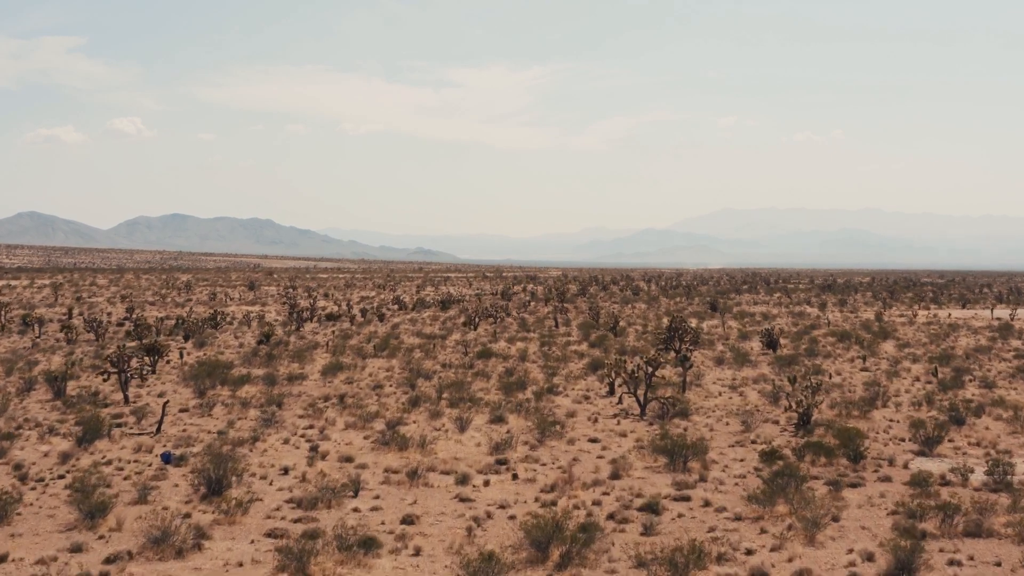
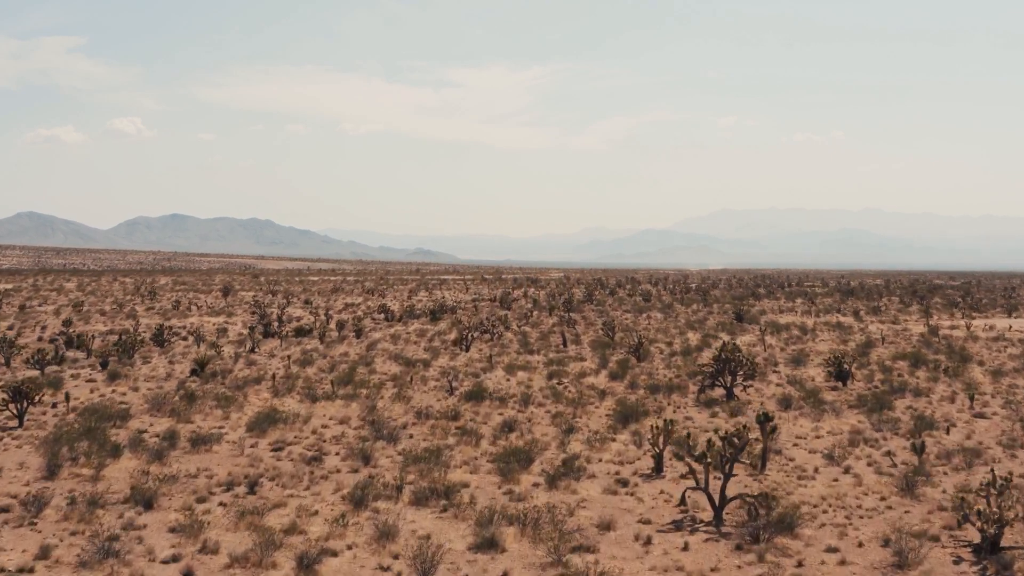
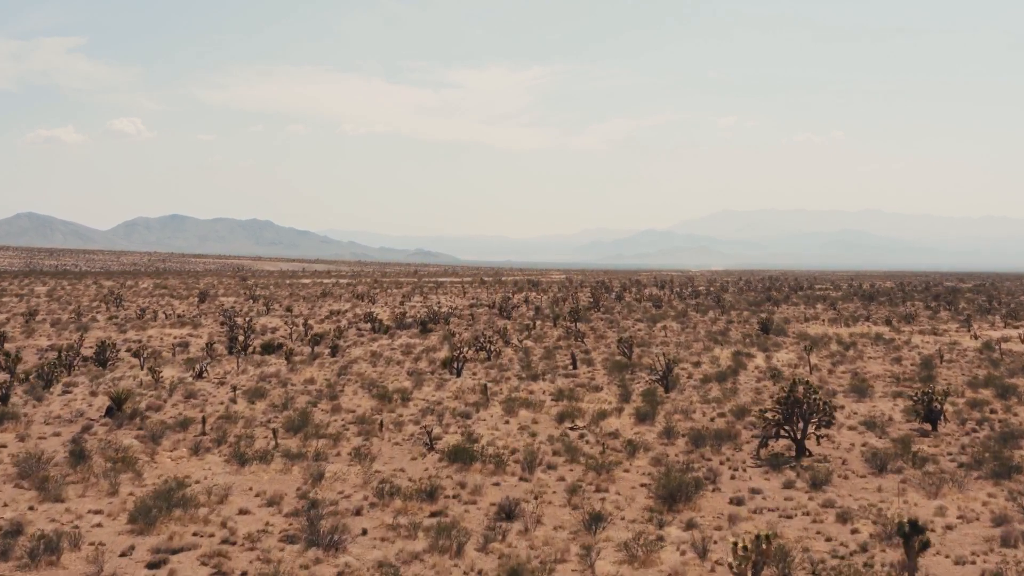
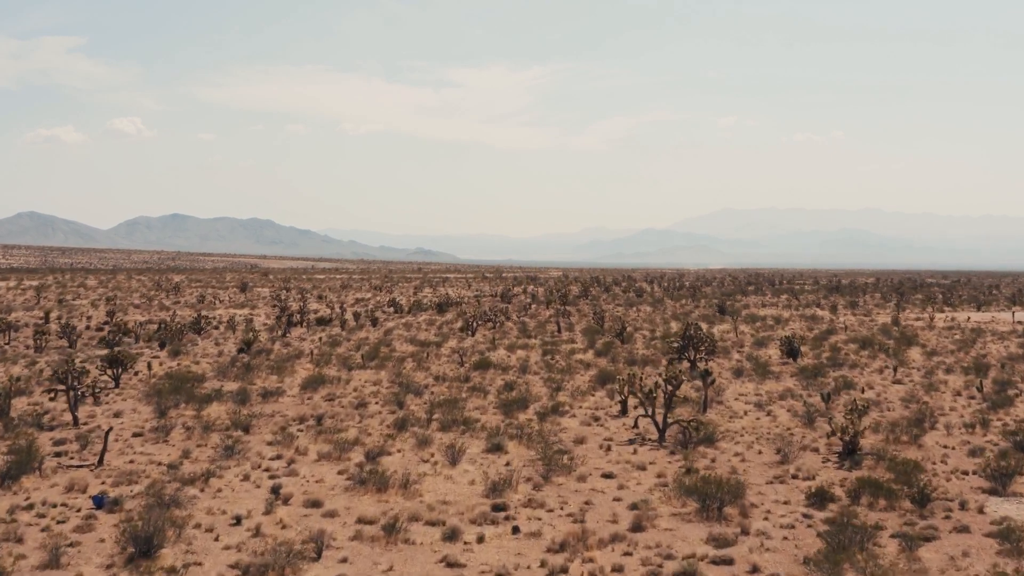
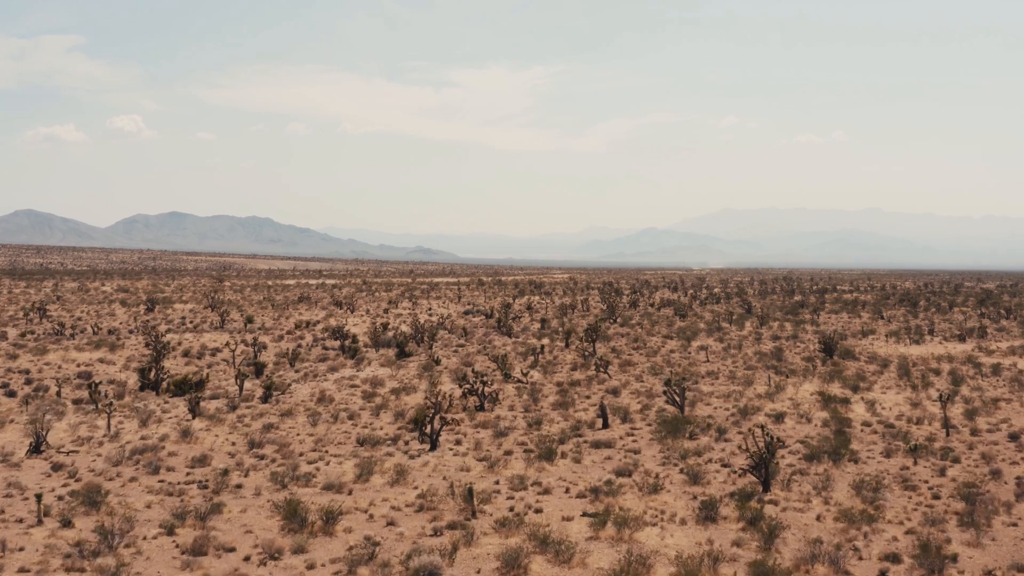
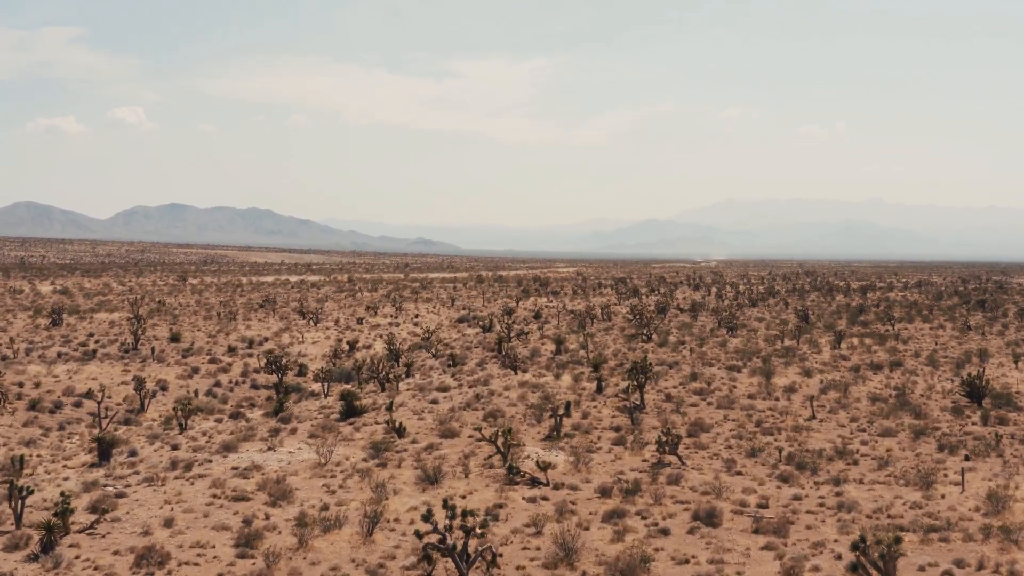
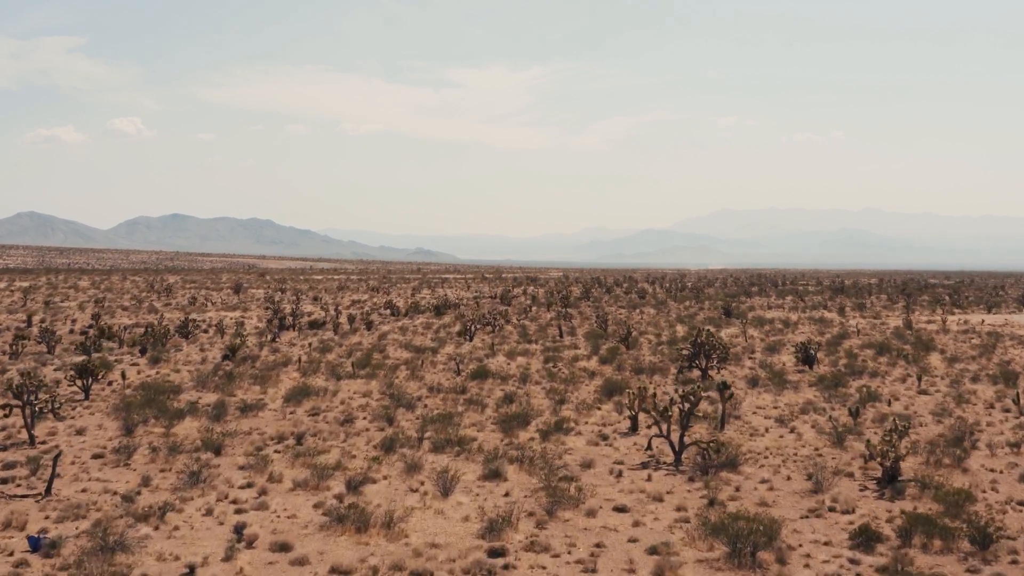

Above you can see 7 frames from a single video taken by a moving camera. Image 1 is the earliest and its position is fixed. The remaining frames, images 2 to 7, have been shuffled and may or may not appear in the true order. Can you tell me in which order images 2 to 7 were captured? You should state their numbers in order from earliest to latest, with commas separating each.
4, 7, 2, 3, 5, 6
